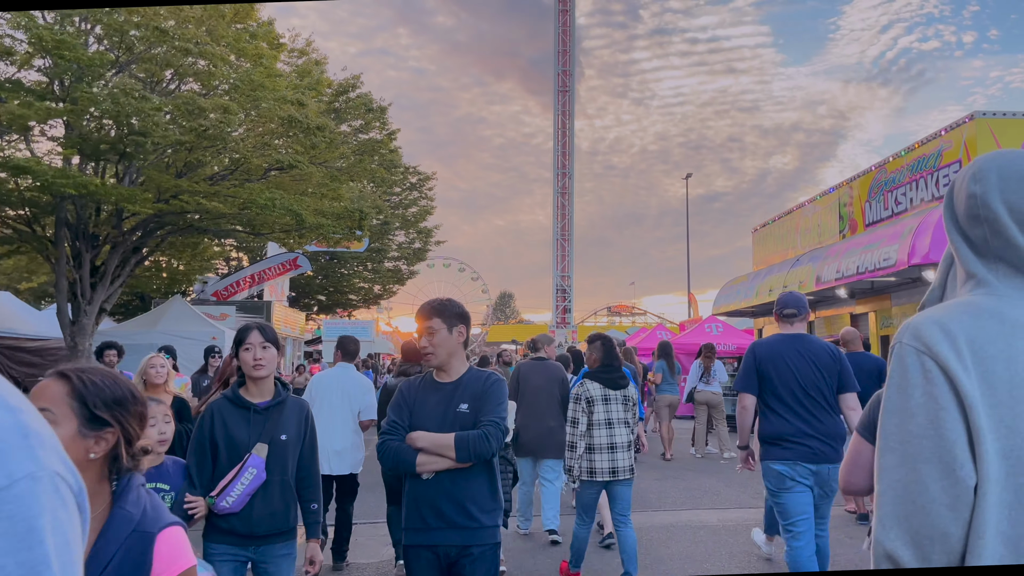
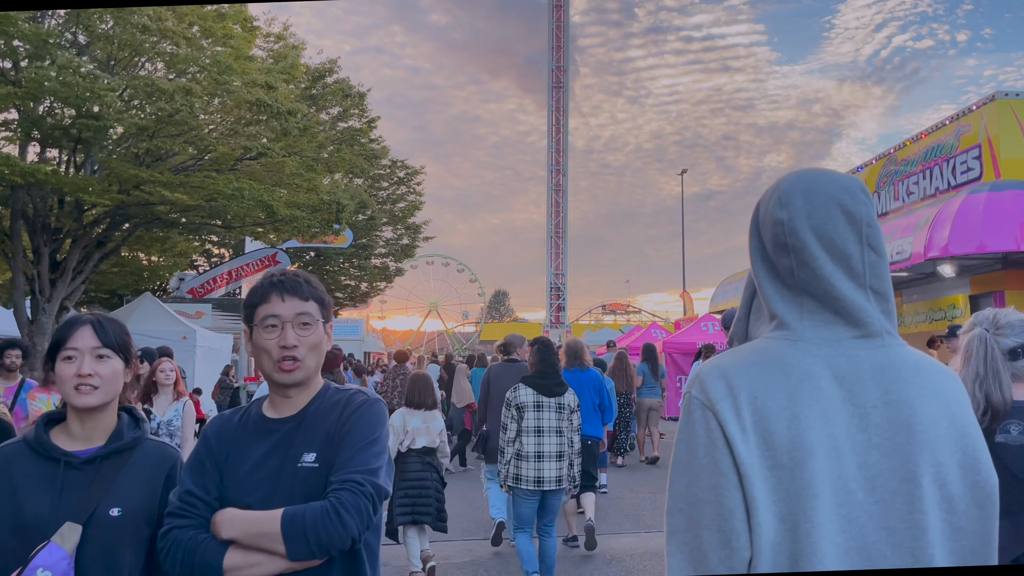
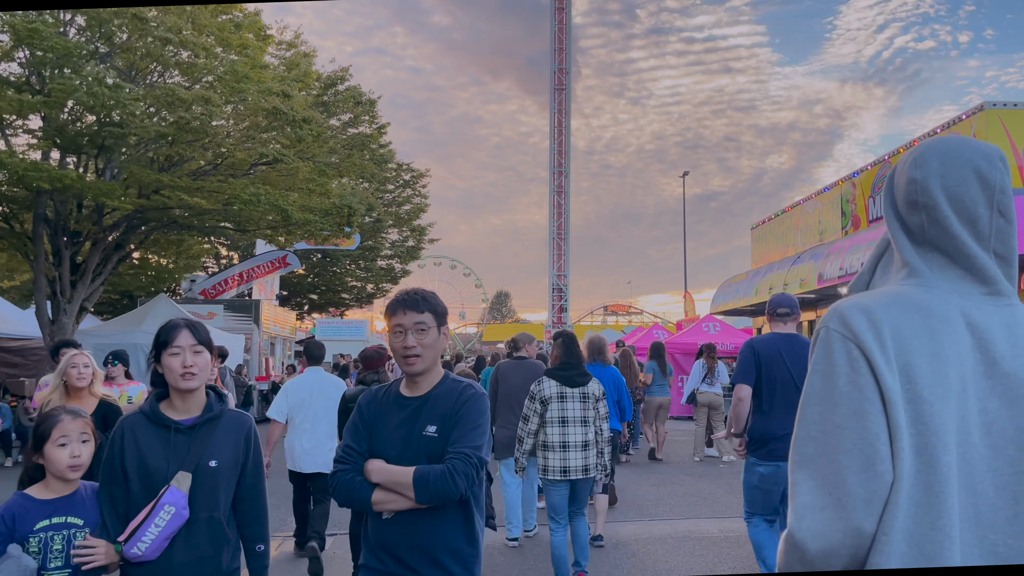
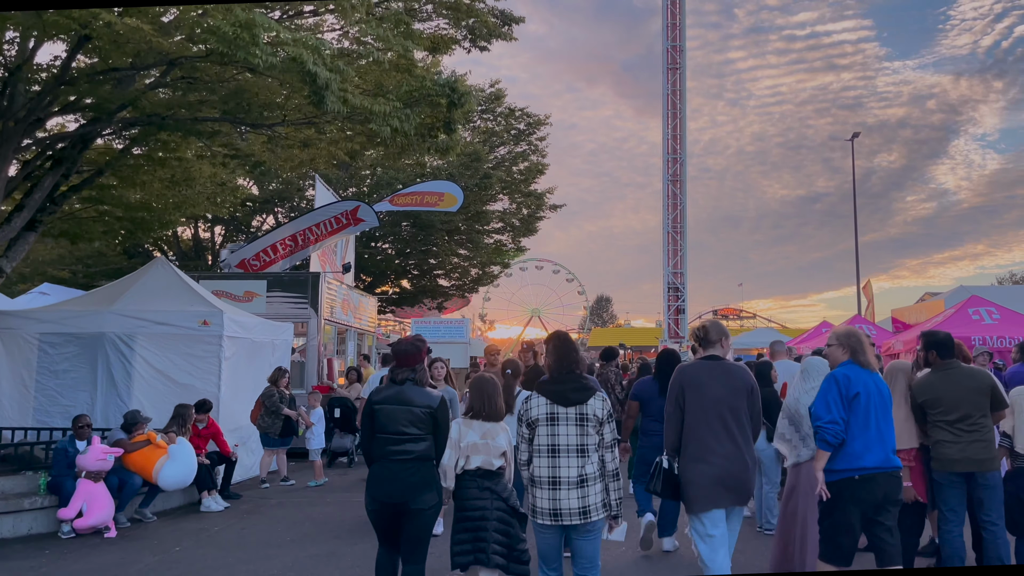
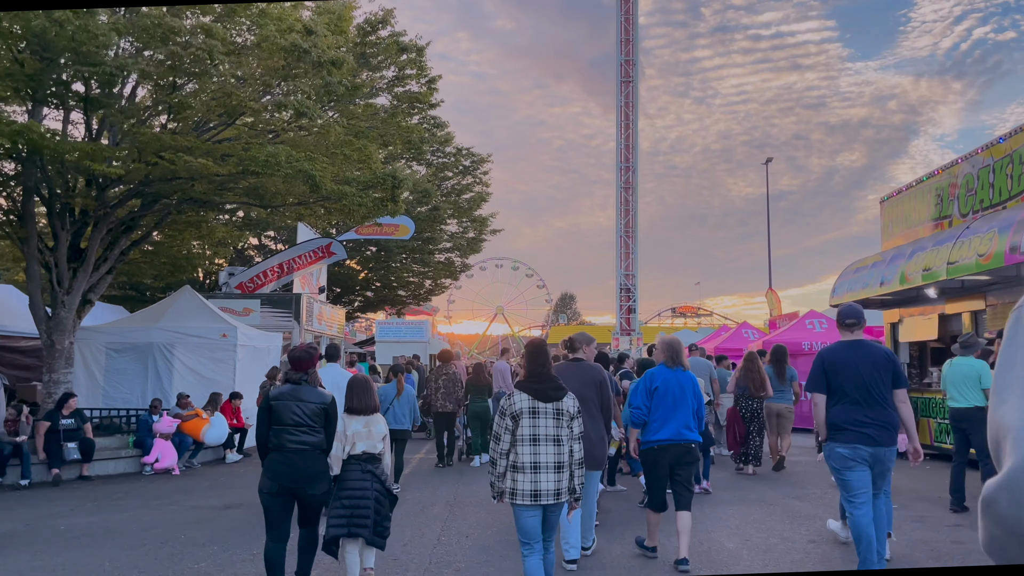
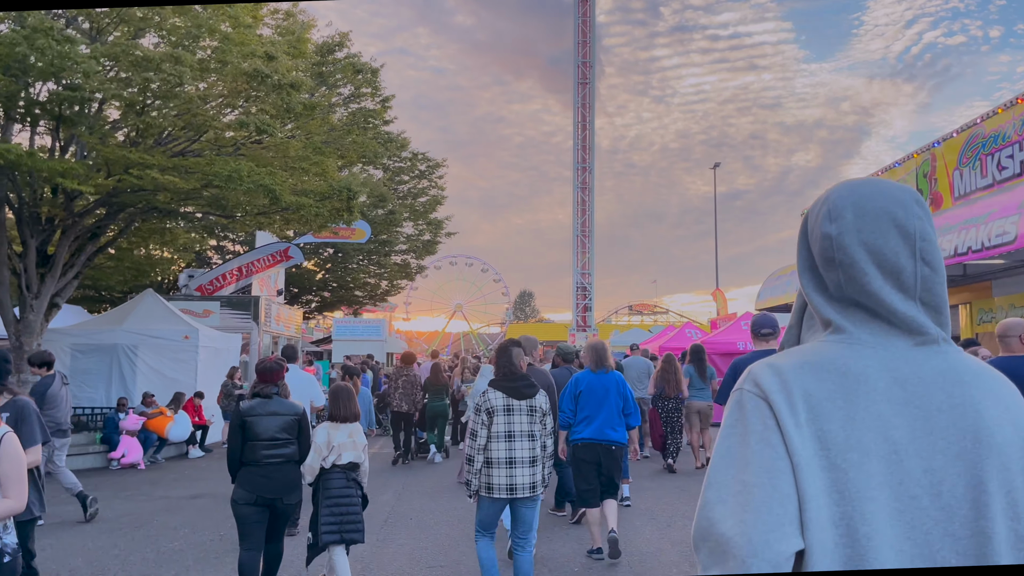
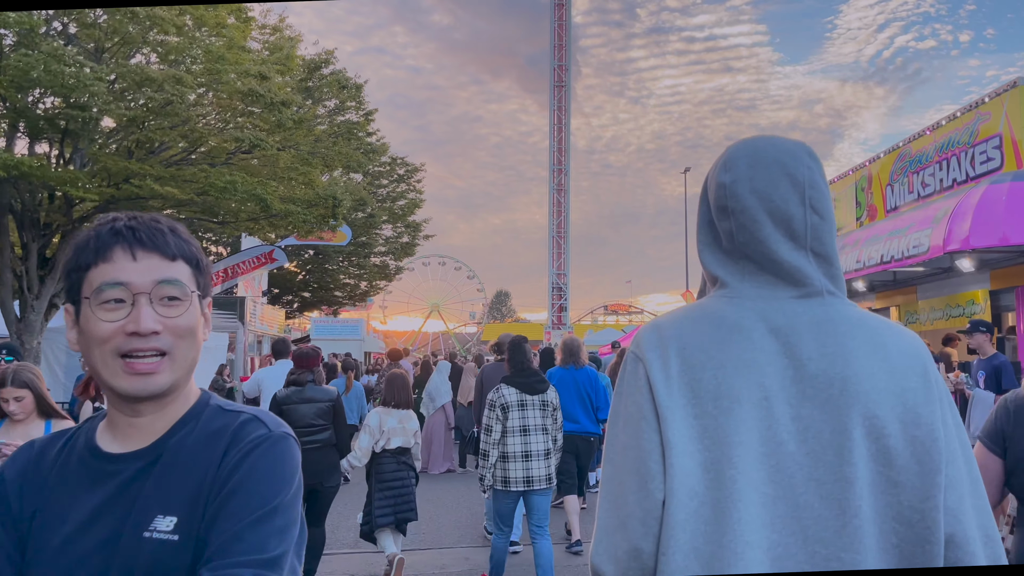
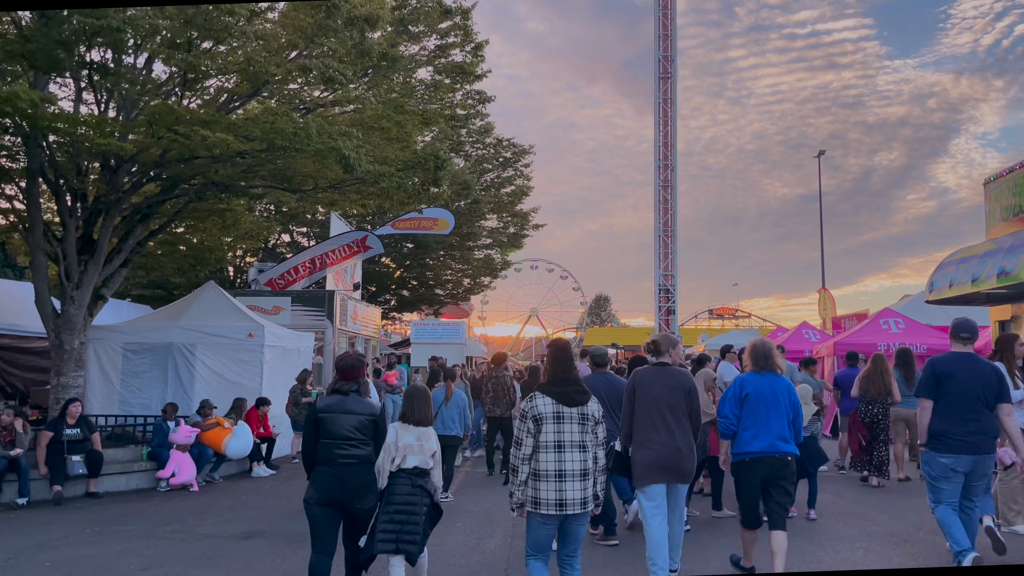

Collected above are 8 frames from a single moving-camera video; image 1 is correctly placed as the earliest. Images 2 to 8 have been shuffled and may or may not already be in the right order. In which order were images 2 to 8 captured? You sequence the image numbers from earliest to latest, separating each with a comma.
3, 2, 7, 6, 5, 8, 4
